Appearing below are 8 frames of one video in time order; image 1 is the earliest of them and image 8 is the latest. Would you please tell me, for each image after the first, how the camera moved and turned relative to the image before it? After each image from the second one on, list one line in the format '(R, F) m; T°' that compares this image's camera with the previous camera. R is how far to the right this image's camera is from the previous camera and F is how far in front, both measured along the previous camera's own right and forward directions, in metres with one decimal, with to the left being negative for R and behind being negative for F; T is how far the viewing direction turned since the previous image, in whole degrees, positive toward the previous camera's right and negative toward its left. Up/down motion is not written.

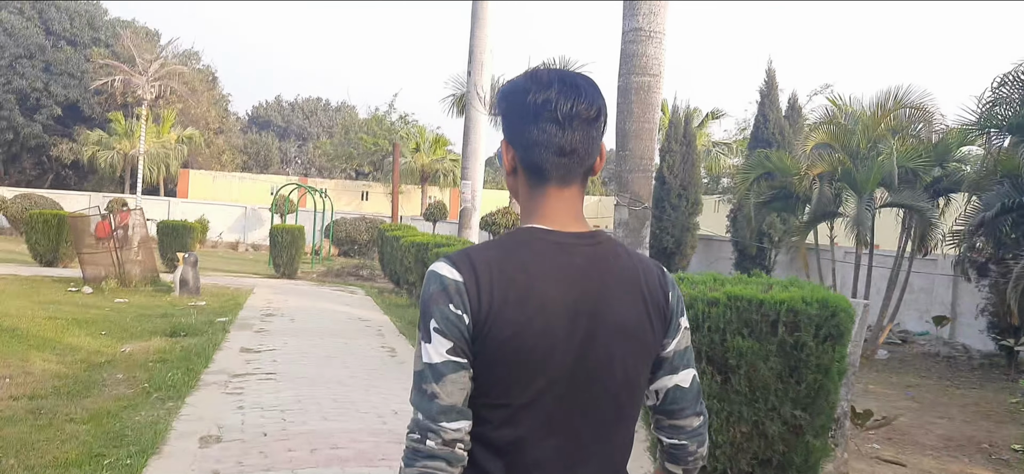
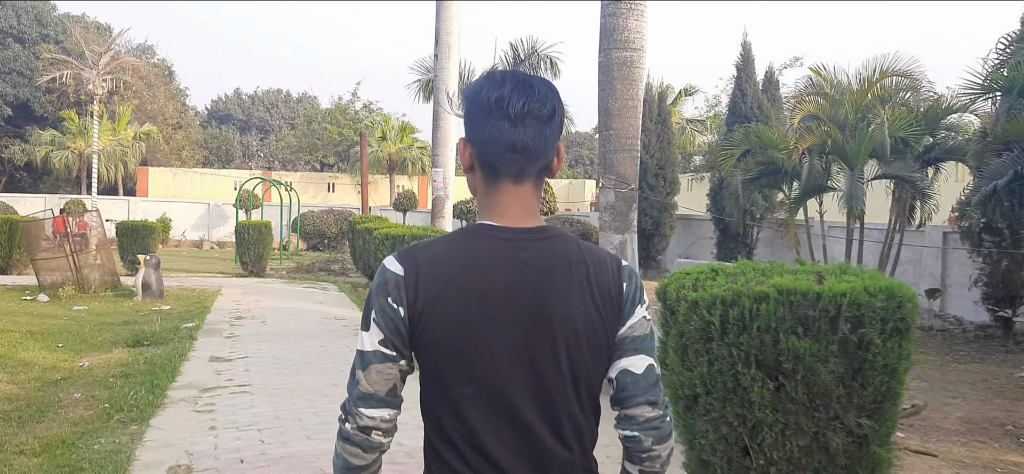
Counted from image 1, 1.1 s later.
(-0.2, +0.5) m; +2°
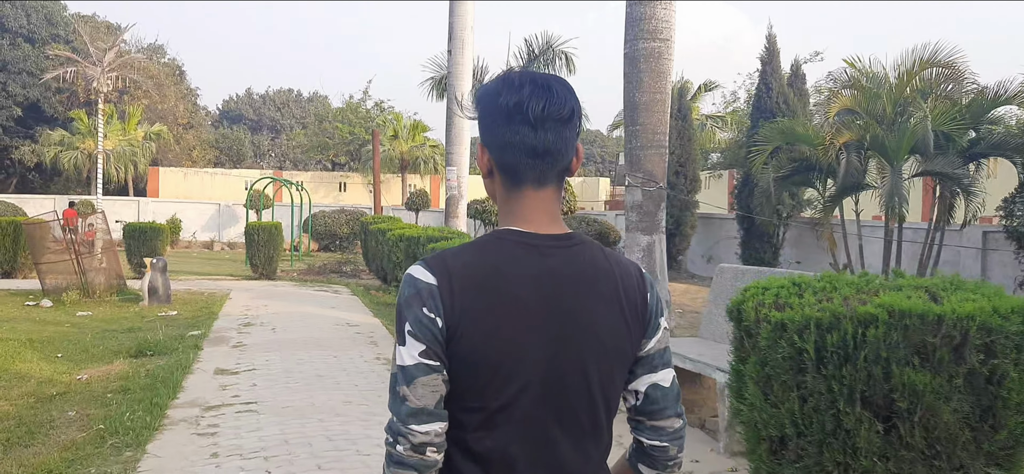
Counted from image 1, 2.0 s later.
(-0.1, +0.5) m; -1°
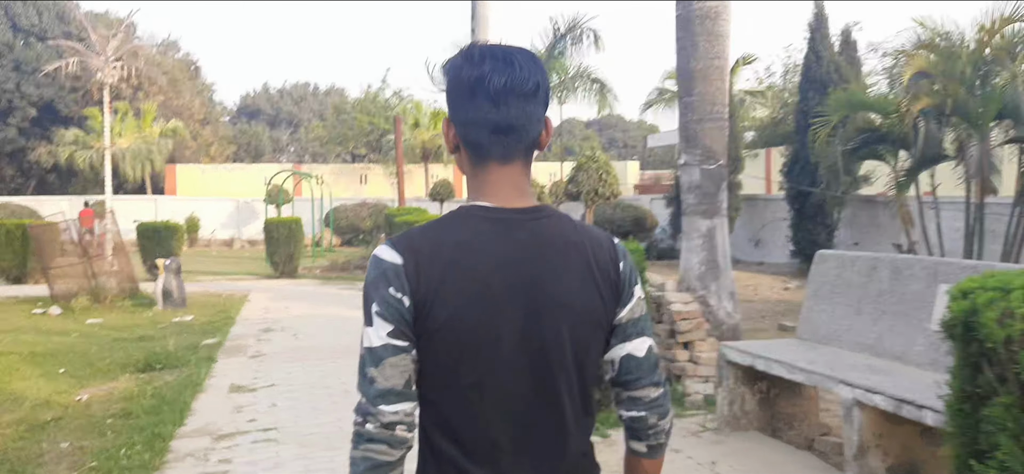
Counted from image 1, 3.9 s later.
(-0.2, +0.9) m; -2°
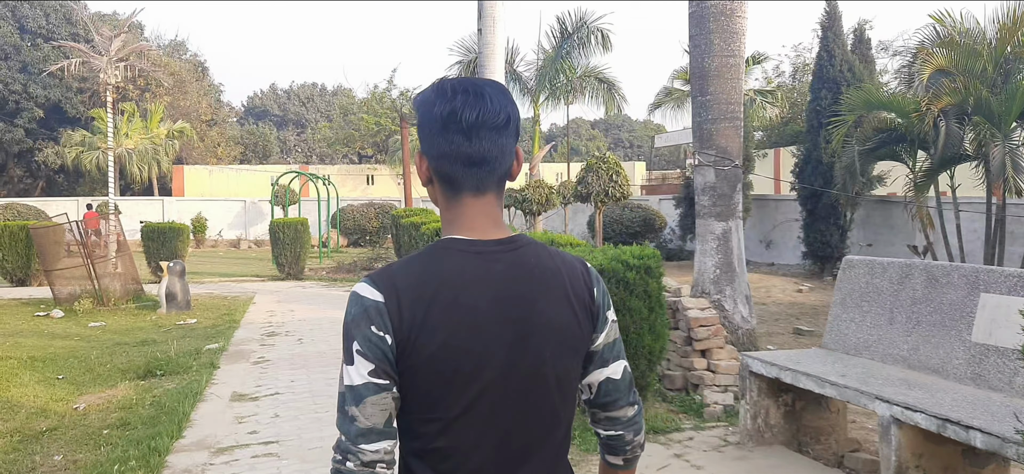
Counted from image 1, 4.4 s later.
(0.0, +0.2) m; -1°
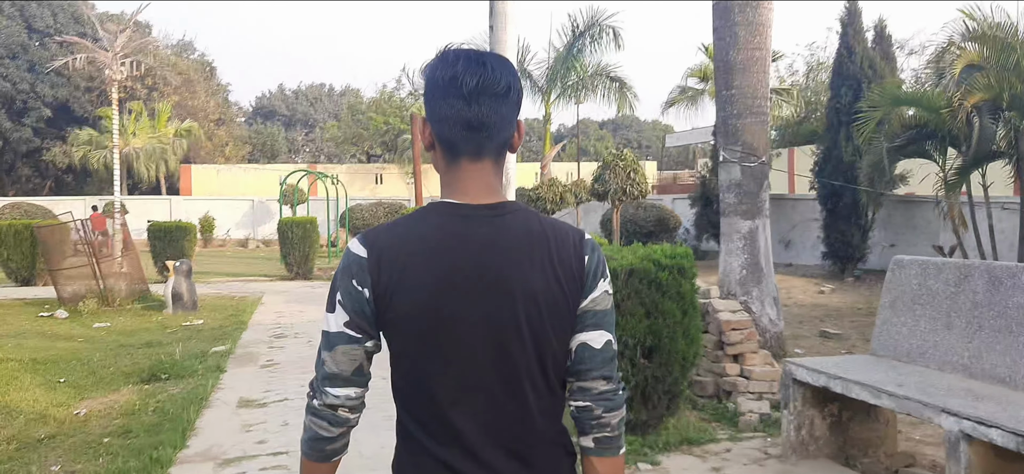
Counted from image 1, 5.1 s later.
(-0.1, +0.3) m; -1°
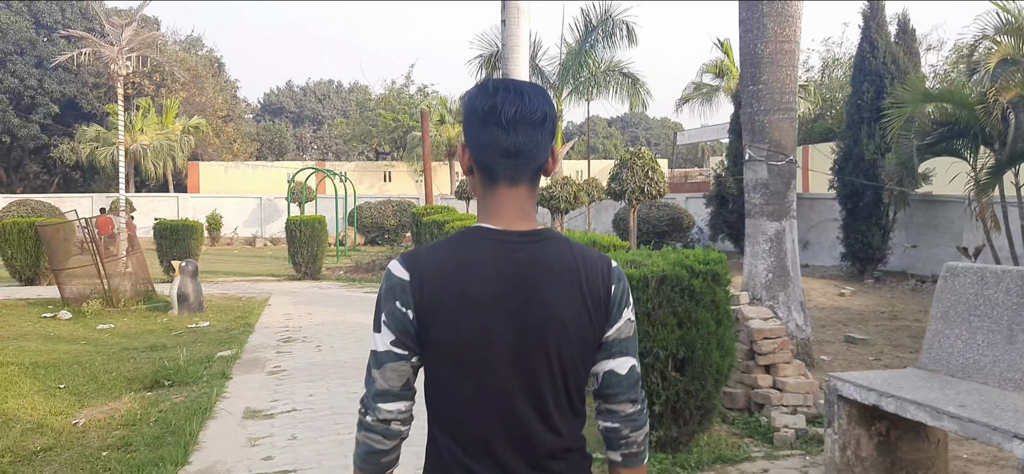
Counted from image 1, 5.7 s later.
(-0.1, +0.3) m; -1°
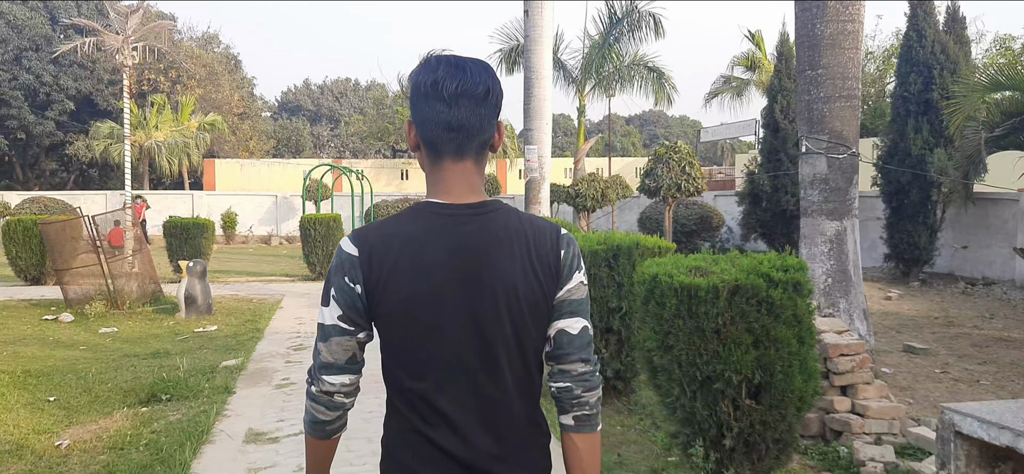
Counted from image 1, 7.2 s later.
(-0.1, +0.6) m; -1°
